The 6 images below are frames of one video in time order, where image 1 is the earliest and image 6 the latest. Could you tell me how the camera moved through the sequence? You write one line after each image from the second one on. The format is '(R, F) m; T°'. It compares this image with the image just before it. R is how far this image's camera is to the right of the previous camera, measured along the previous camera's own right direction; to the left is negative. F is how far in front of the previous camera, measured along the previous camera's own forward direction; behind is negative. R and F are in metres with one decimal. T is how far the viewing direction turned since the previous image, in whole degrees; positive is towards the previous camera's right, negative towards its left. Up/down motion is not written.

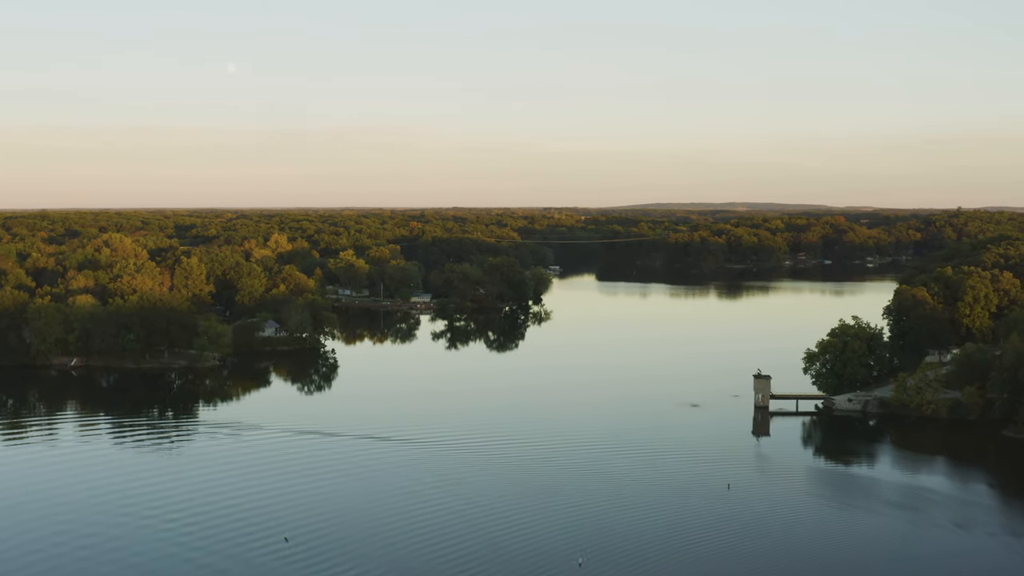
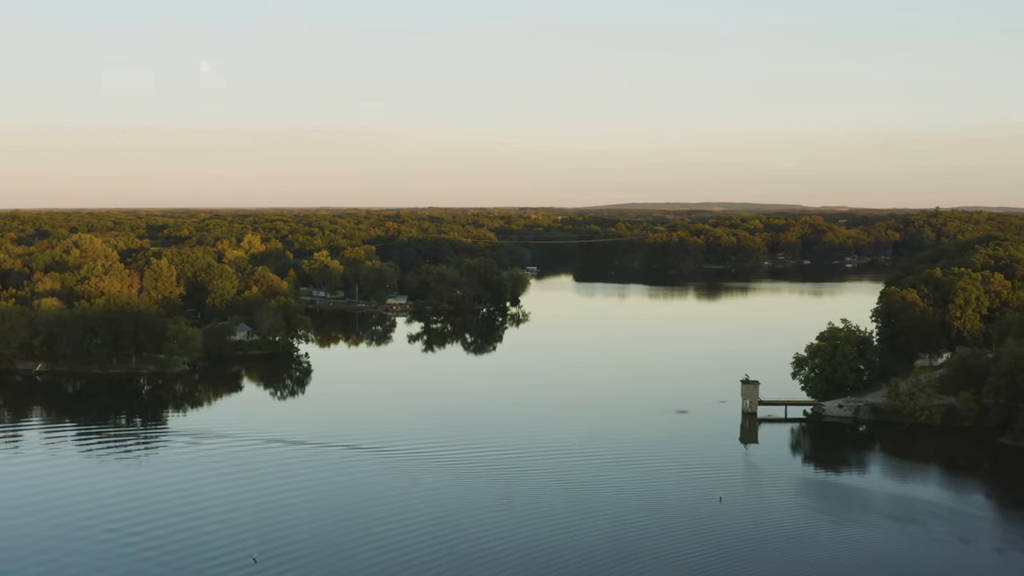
(-0.1, +0.8) m; +1°
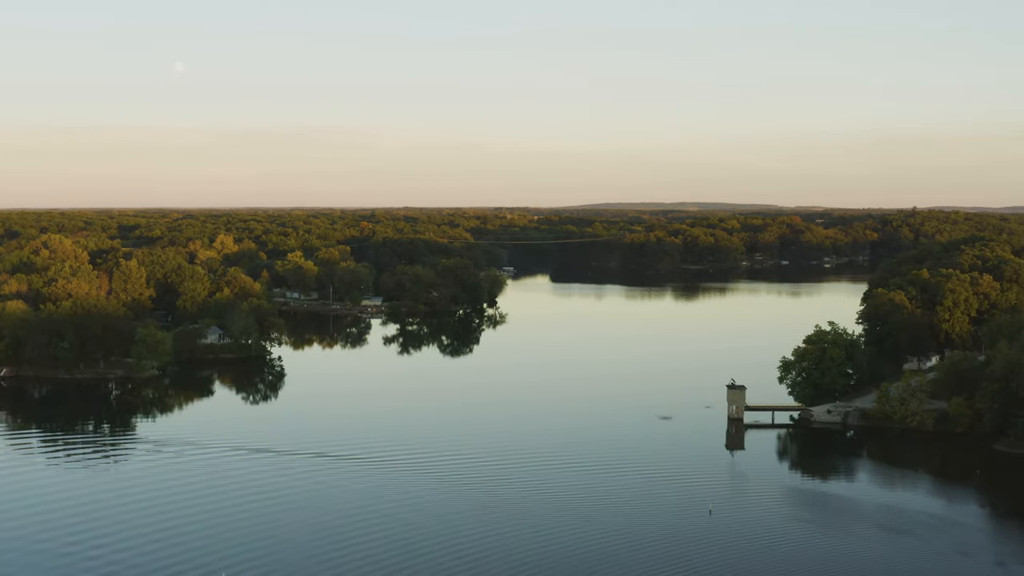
(-0.1, +0.7) m; +1°
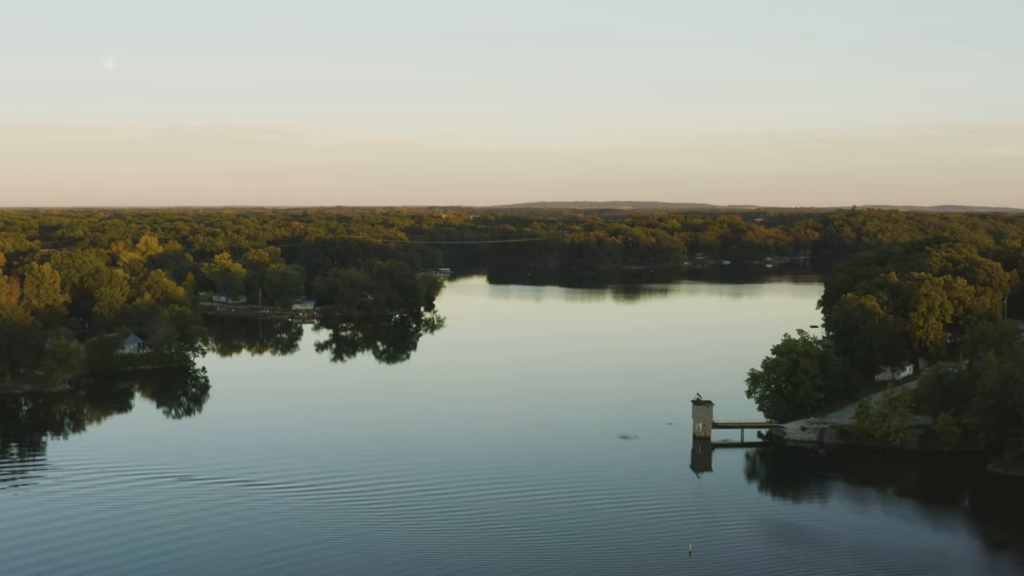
(-0.2, +2.0) m; +4°
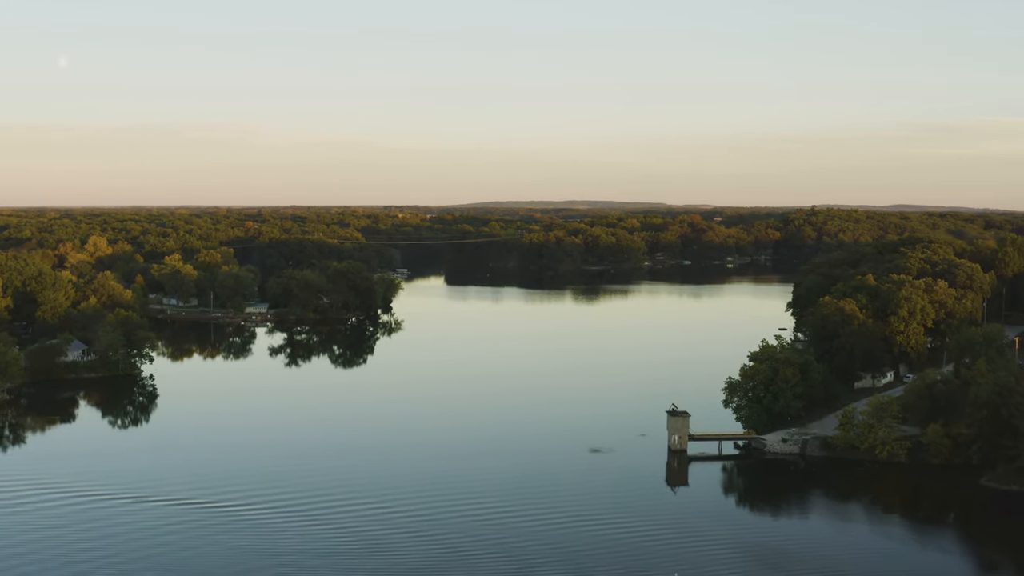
(-0.2, +1.1) m; +3°
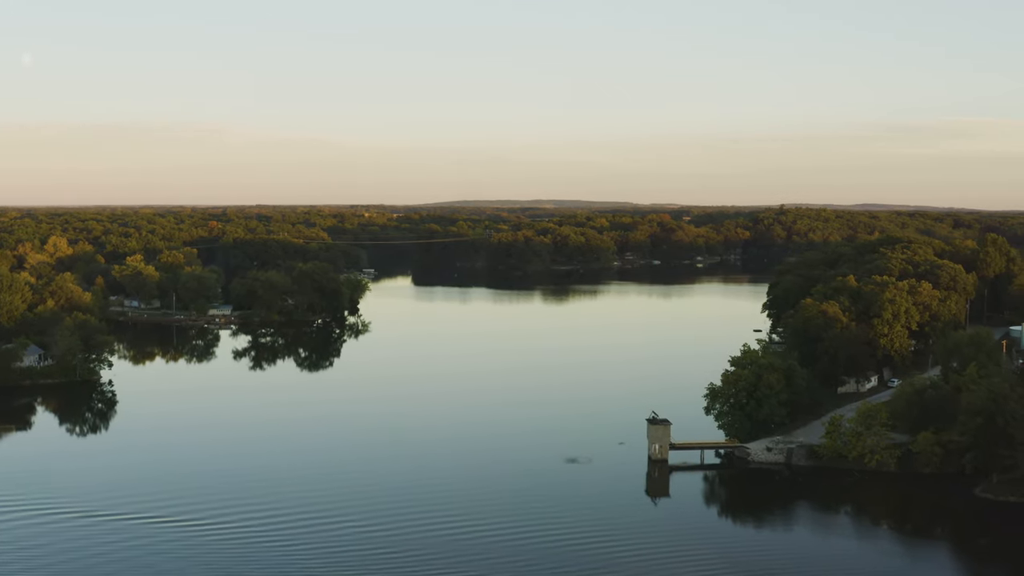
(-0.1, +0.8) m; +2°
